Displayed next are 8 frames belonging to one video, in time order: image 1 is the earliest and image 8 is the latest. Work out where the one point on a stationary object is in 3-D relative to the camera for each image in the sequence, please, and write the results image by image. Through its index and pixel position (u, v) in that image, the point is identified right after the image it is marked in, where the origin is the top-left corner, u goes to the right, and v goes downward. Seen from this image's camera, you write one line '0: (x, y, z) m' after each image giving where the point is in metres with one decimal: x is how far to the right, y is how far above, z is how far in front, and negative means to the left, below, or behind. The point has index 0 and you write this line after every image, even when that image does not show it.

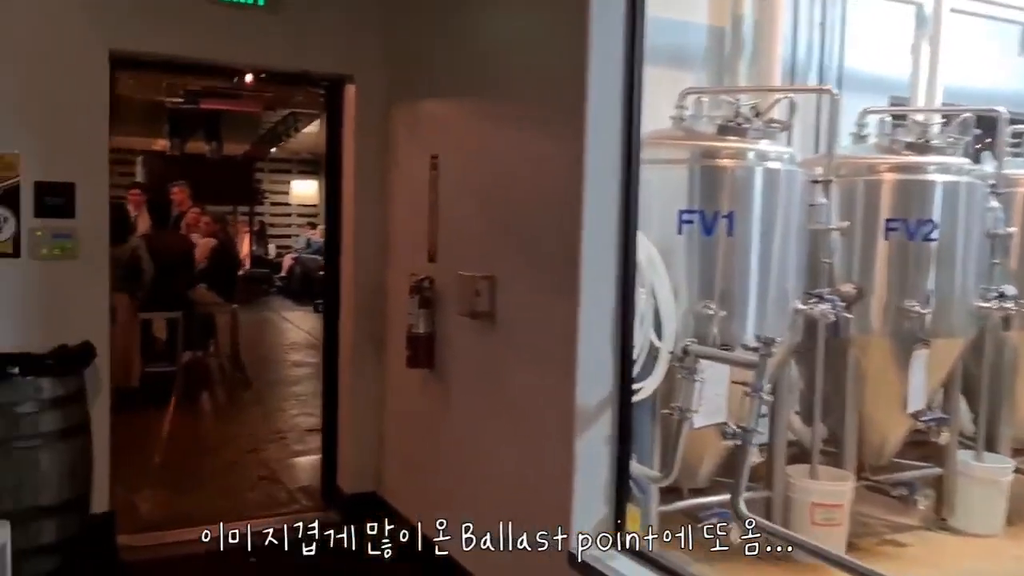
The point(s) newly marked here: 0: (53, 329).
0: (-1.7, -0.1, +3.2) m
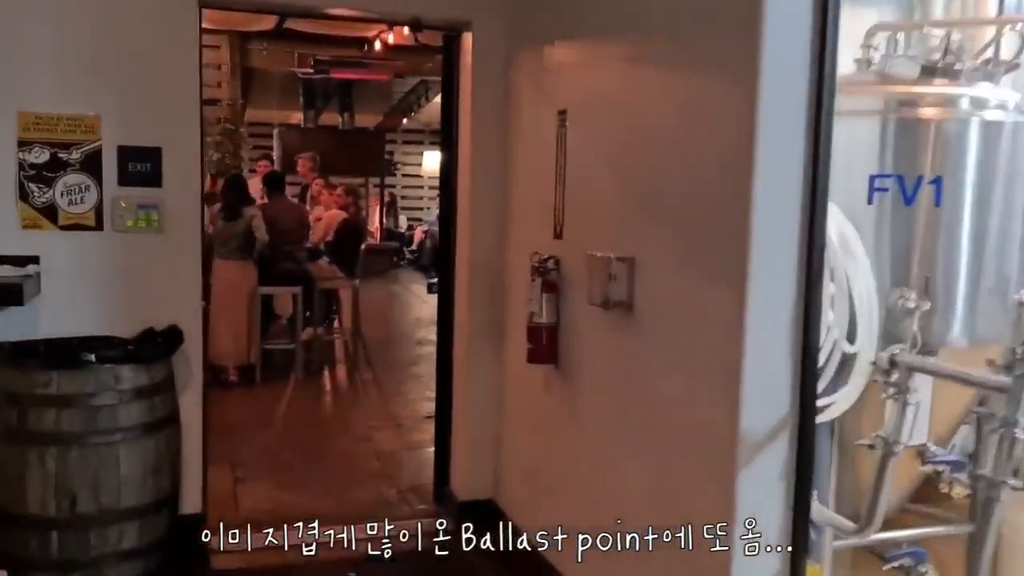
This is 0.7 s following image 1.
0: (-1.2, -0.1, +2.9) m
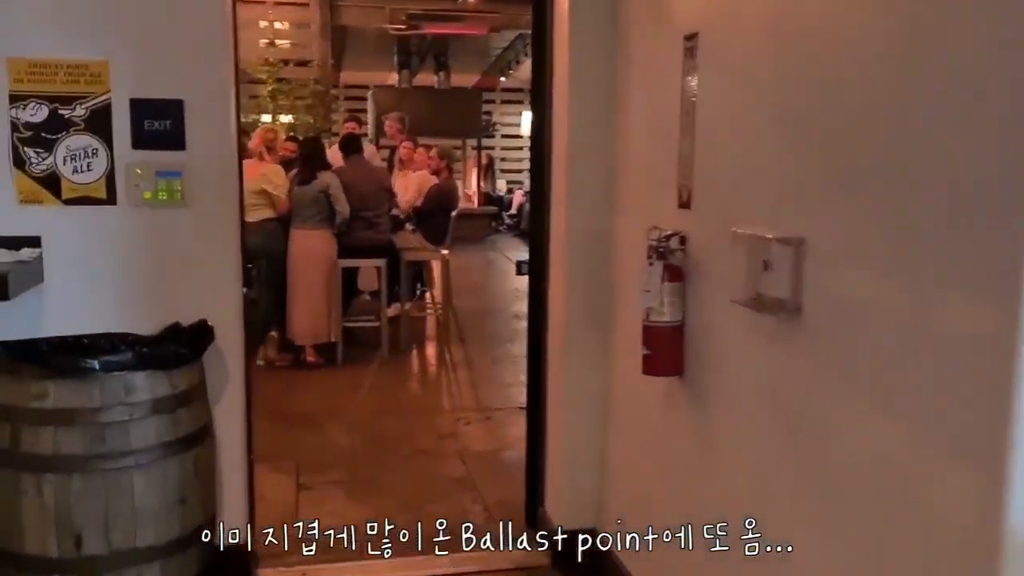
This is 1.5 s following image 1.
0: (-0.9, 0.0, +2.4) m
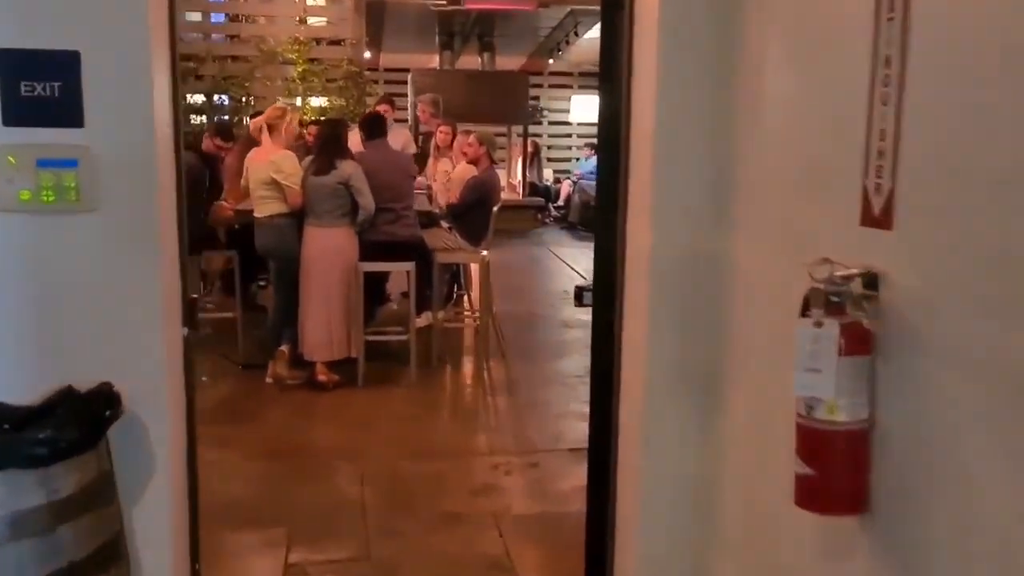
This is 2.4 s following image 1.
0: (-0.8, -0.1, +1.6) m
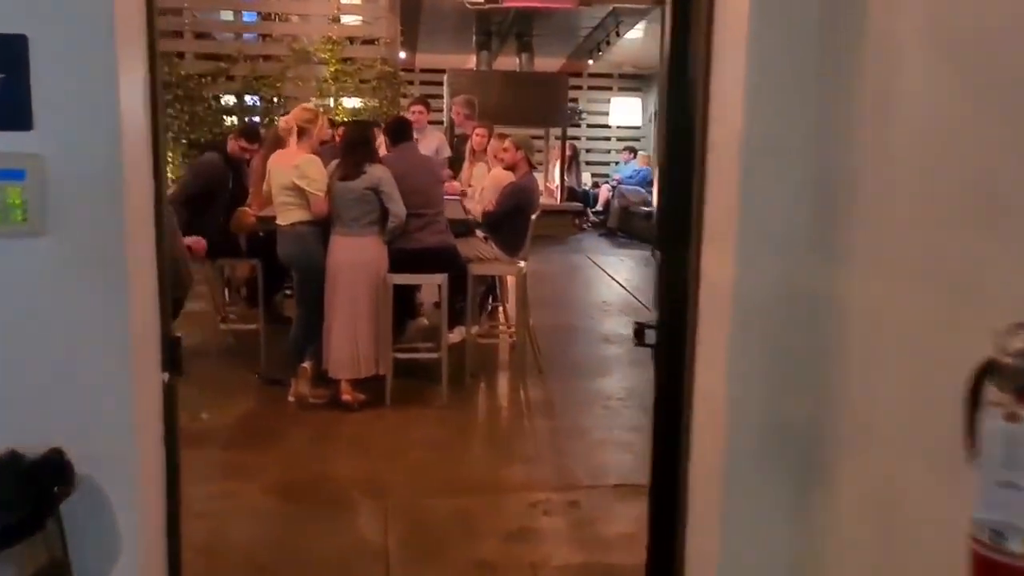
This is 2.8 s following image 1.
0: (-0.7, -0.2, +1.3) m
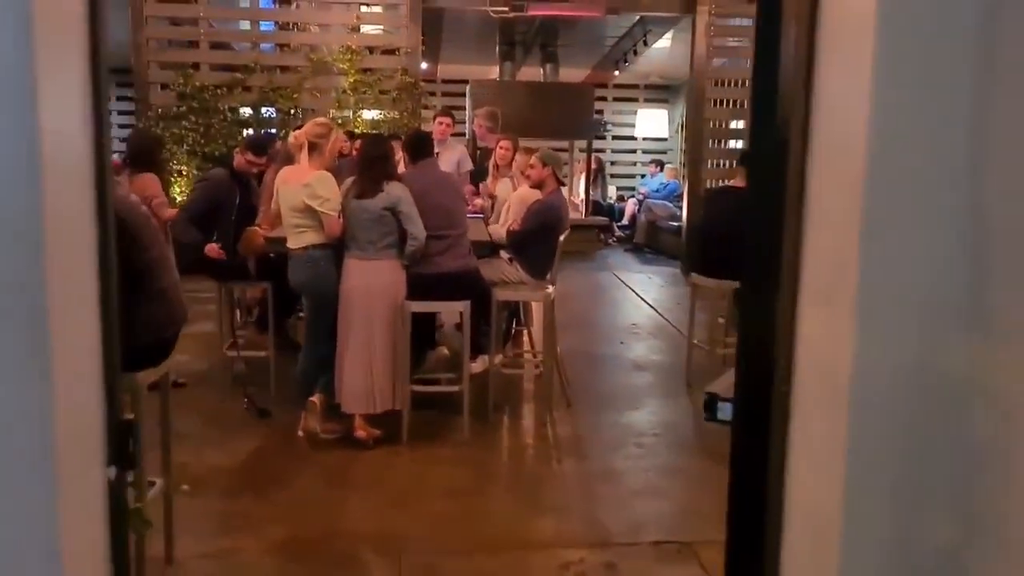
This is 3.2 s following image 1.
0: (-0.7, -0.3, +1.0) m
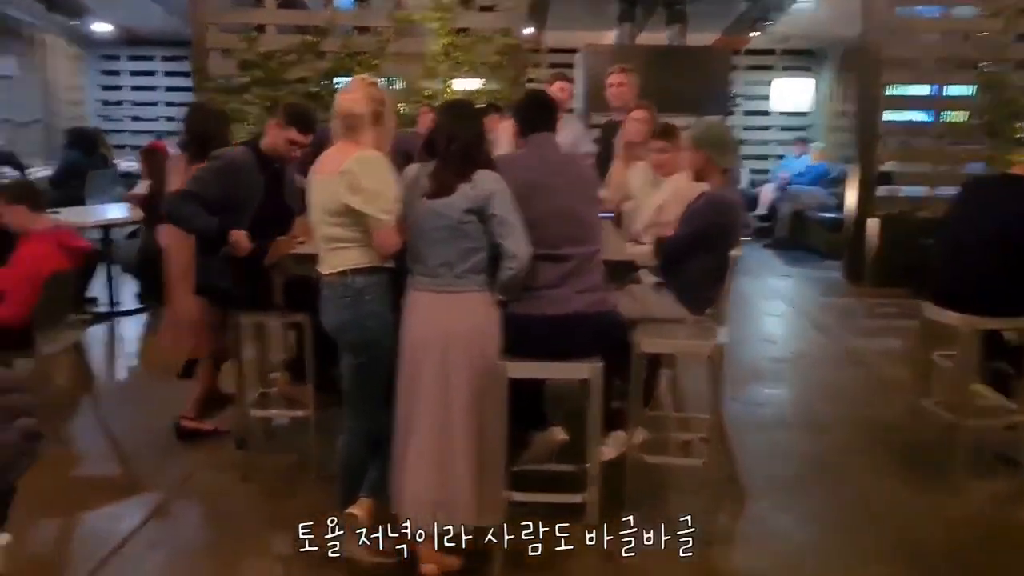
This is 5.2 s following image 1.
0: (-0.6, -0.5, -0.5) m
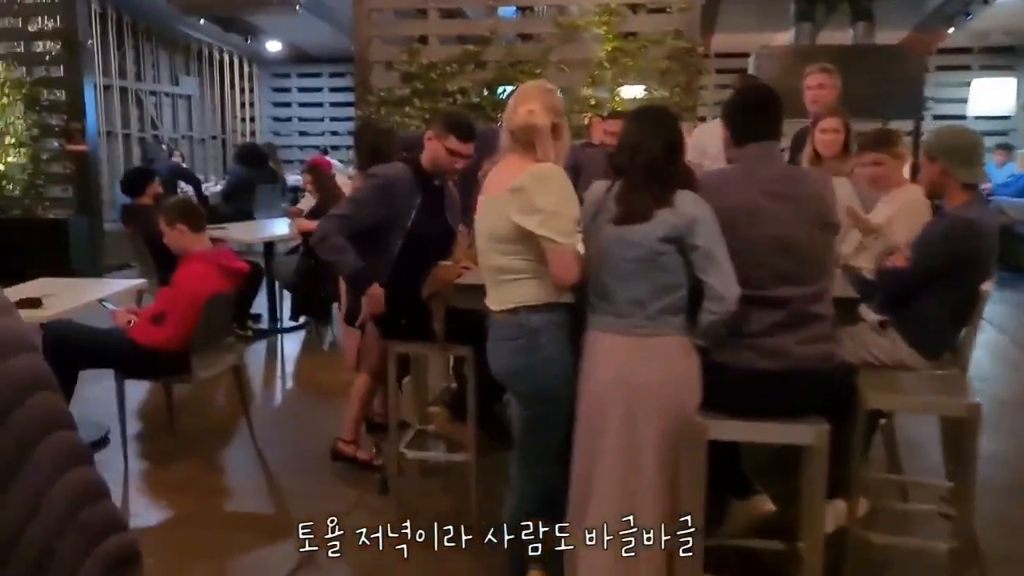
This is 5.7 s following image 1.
0: (-0.6, -0.5, -0.8) m
